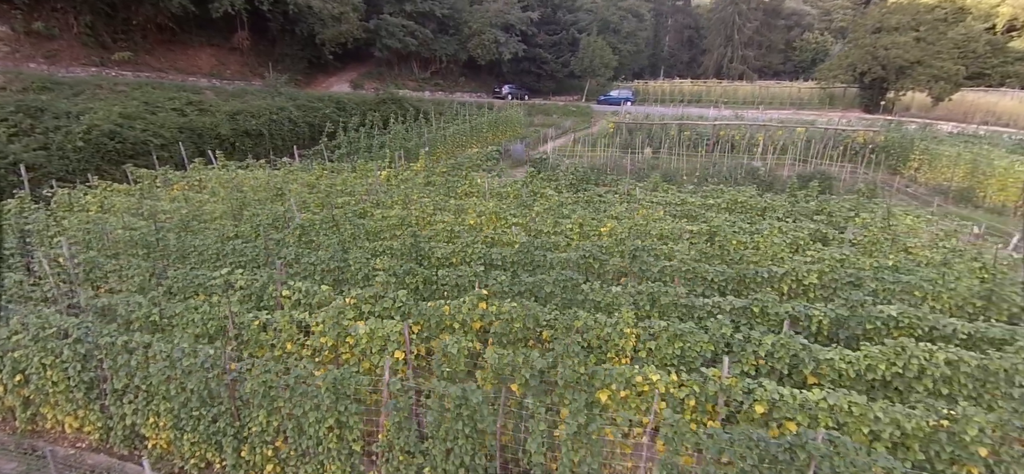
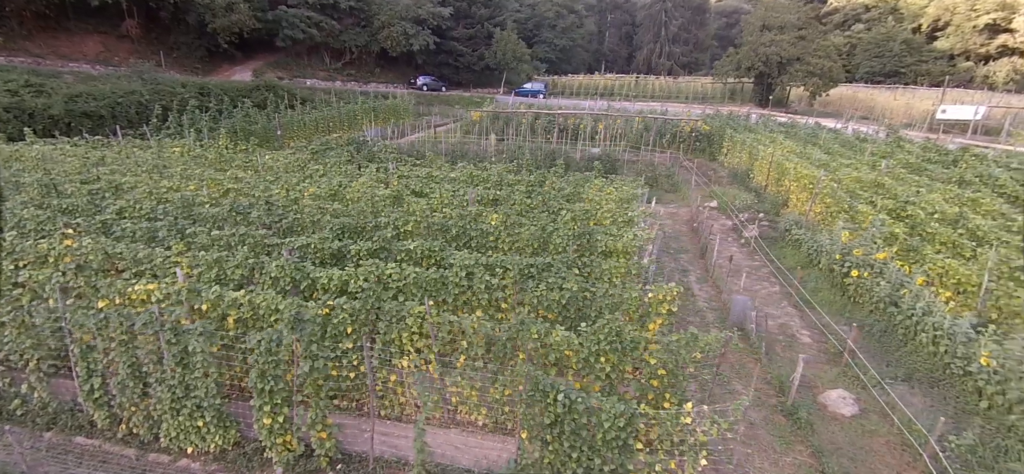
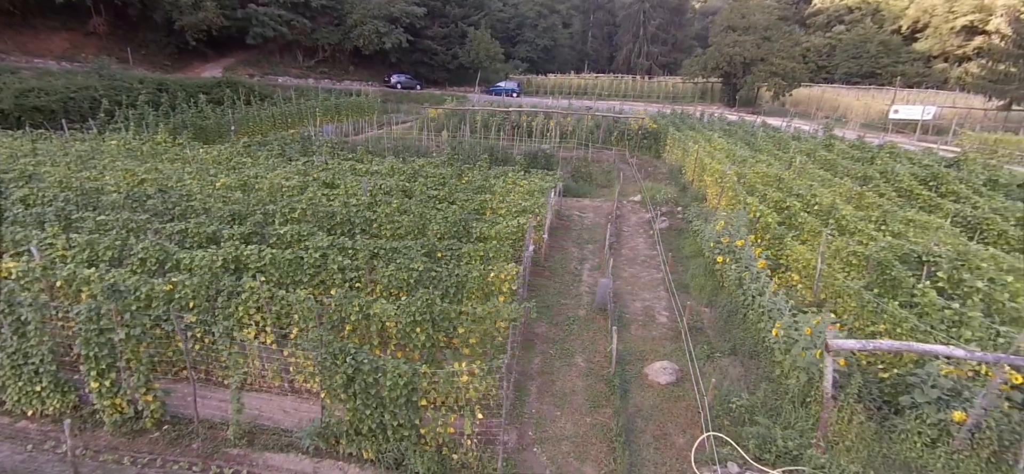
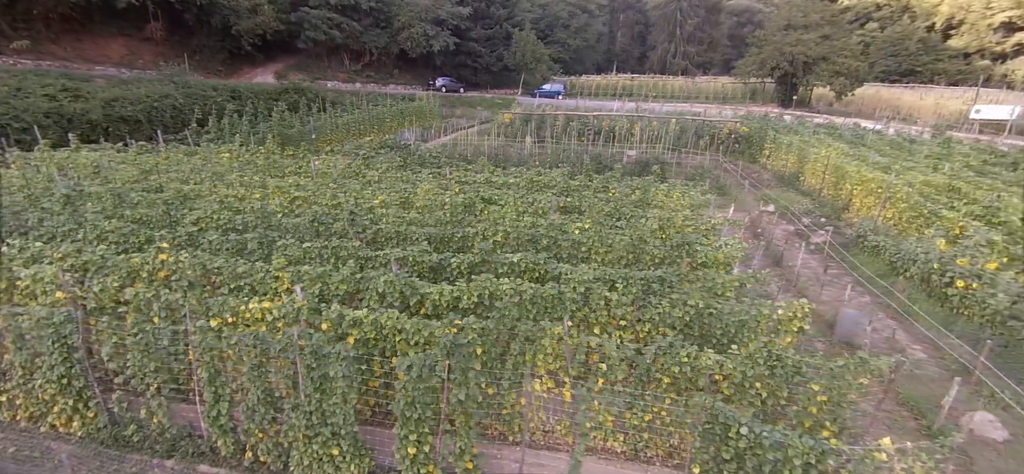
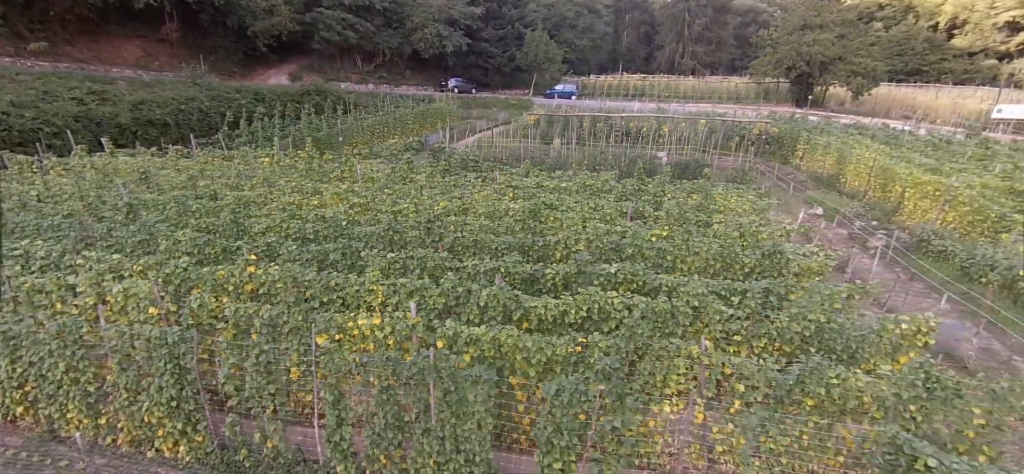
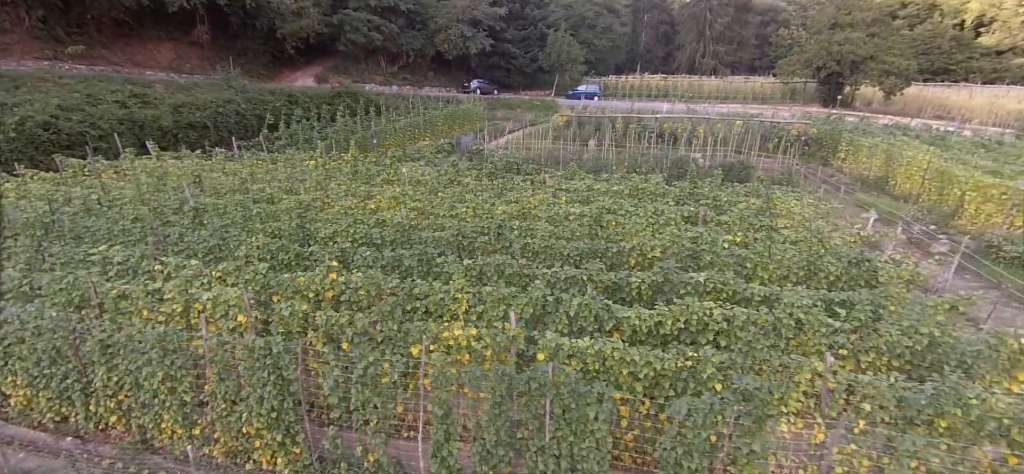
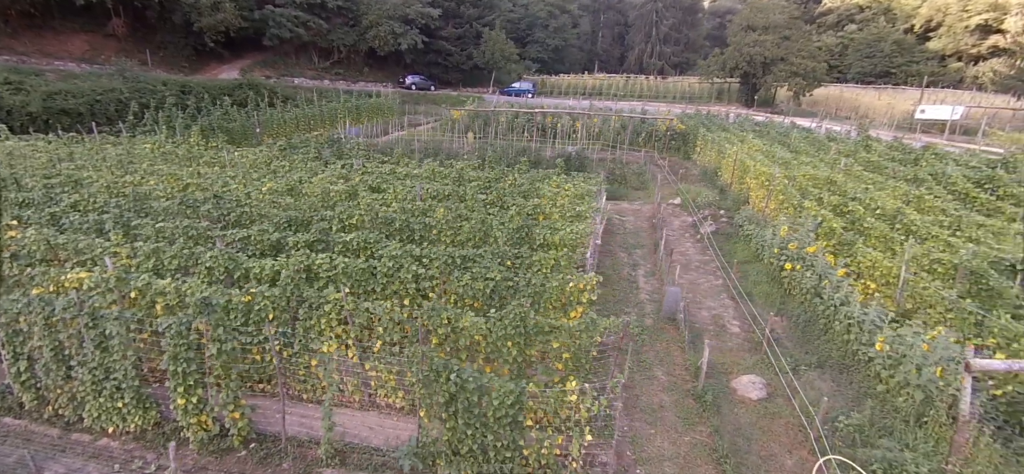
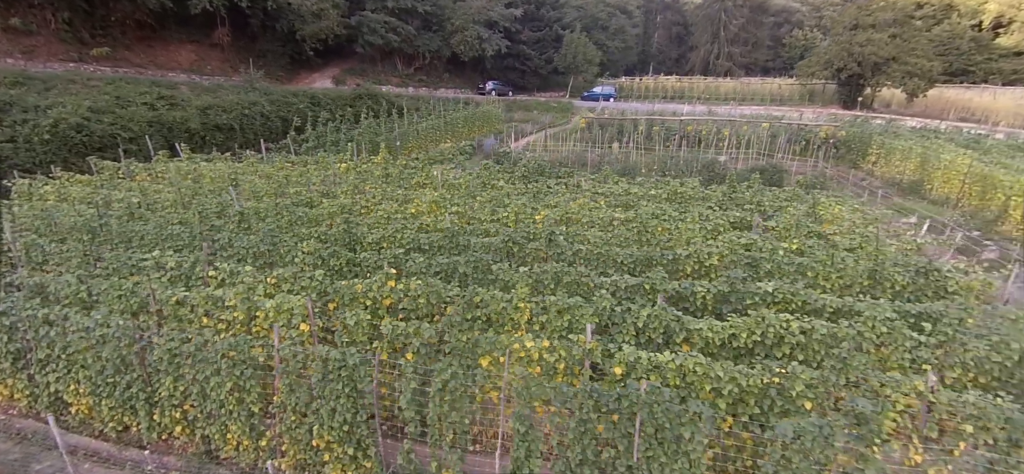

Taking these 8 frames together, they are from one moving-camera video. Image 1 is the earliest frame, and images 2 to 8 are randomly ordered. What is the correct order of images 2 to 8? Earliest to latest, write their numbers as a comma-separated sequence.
8, 6, 5, 4, 2, 7, 3
